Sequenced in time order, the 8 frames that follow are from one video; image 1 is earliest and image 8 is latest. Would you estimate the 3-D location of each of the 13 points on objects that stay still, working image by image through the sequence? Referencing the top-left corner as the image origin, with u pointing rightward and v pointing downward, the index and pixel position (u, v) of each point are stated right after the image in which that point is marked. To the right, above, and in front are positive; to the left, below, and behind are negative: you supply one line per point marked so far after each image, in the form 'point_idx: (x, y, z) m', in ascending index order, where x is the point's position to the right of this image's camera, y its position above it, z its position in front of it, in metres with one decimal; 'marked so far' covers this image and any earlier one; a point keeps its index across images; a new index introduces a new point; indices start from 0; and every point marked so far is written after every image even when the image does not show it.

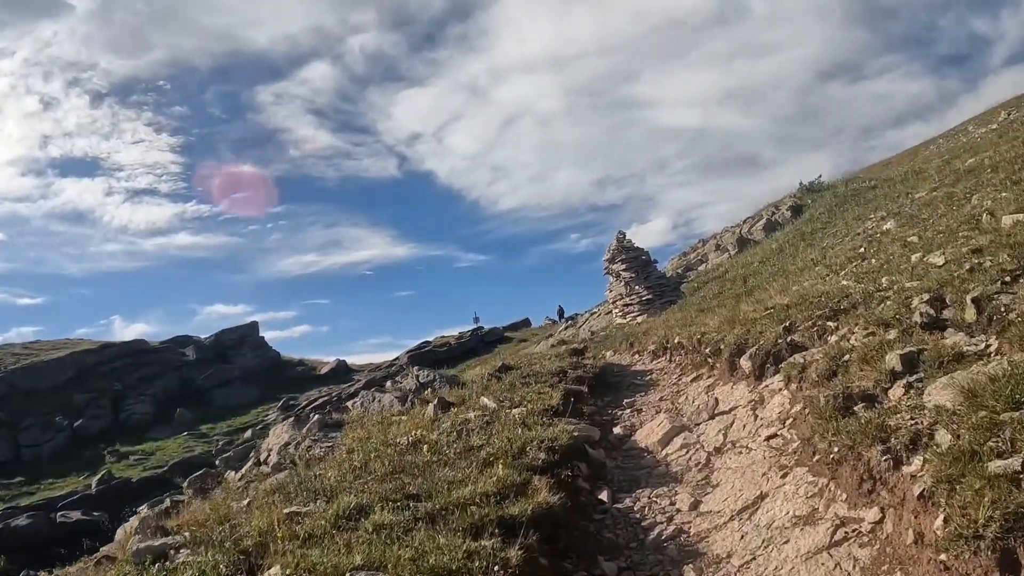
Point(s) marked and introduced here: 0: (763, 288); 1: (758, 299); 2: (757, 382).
0: (+7.5, -0.1, +18.9) m
1: (+6.2, -0.3, +15.9) m
2: (+3.8, -1.5, +9.8) m
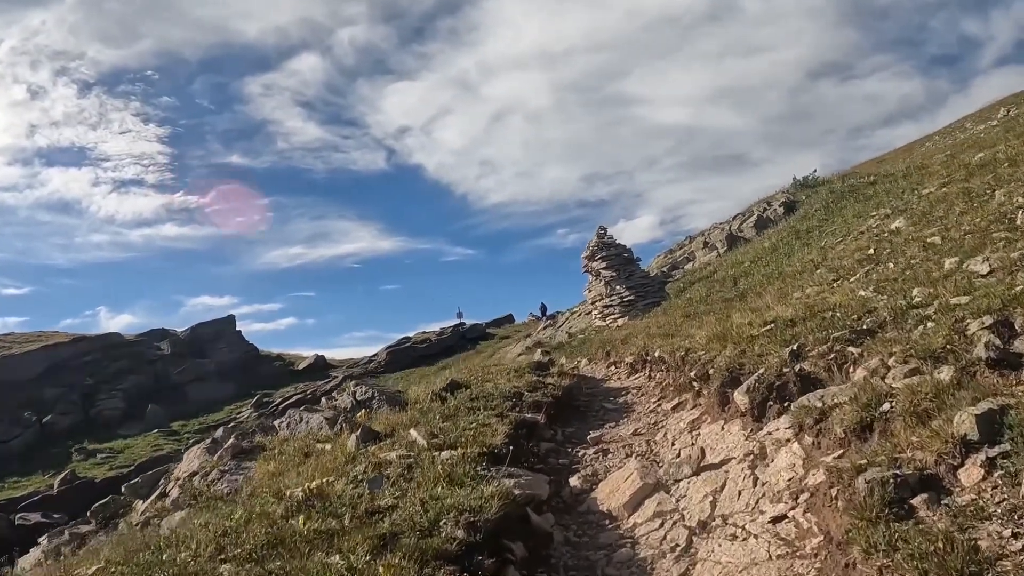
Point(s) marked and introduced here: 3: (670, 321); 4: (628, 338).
0: (+6.4, -0.2, +16.6) m
1: (+5.2, -0.5, +13.7) m
2: (+2.9, -1.6, +7.5) m
3: (+4.7, -1.0, +18.8) m
4: (+3.5, -1.5, +19.1) m
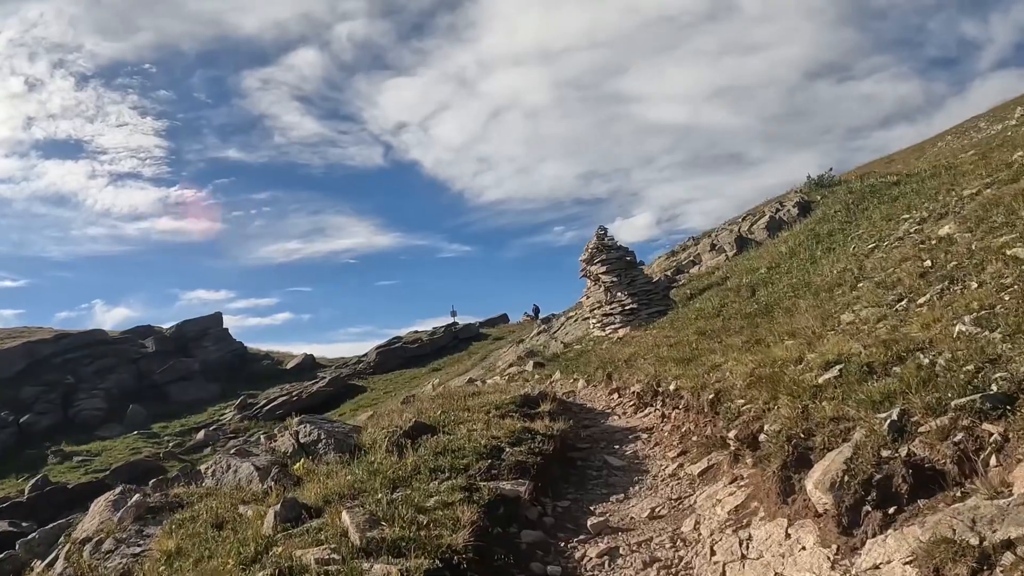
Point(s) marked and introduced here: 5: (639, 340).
0: (+6.1, -0.6, +14.0) m
1: (+4.9, -0.8, +11.1) m
2: (+2.6, -2.0, +4.9) m
3: (+4.3, -1.3, +16.2) m
4: (+3.1, -1.8, +16.5) m
5: (+4.0, -1.6, +20.0) m
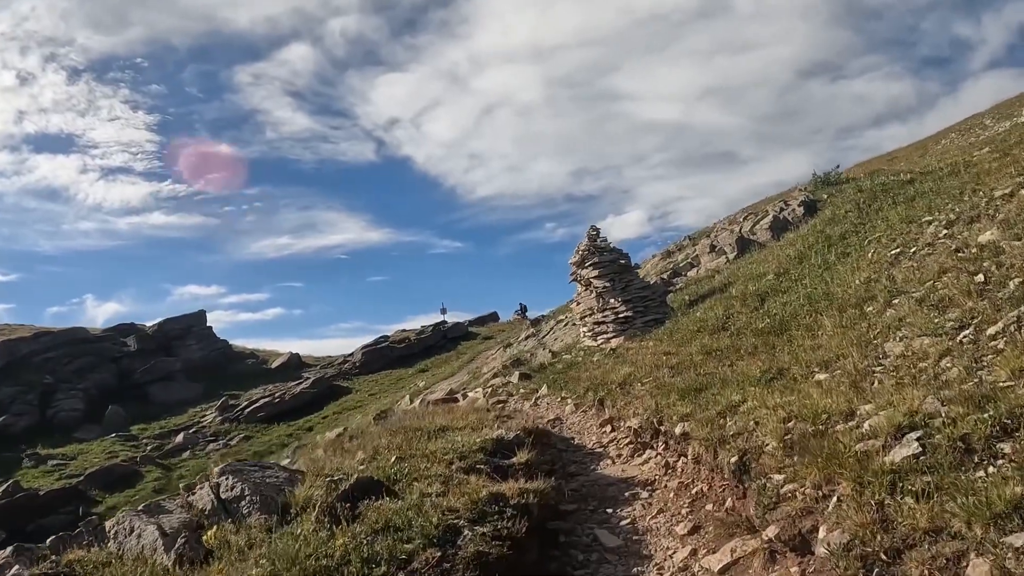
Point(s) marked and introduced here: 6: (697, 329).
0: (+5.6, -0.9, +12.0) m
1: (+4.4, -1.2, +9.0) m
2: (+2.2, -2.3, +2.8) m
3: (+3.8, -1.6, +14.1) m
4: (+2.6, -2.1, +14.4) m
5: (+3.5, -1.9, +17.9) m
6: (+5.3, -1.2, +18.2) m
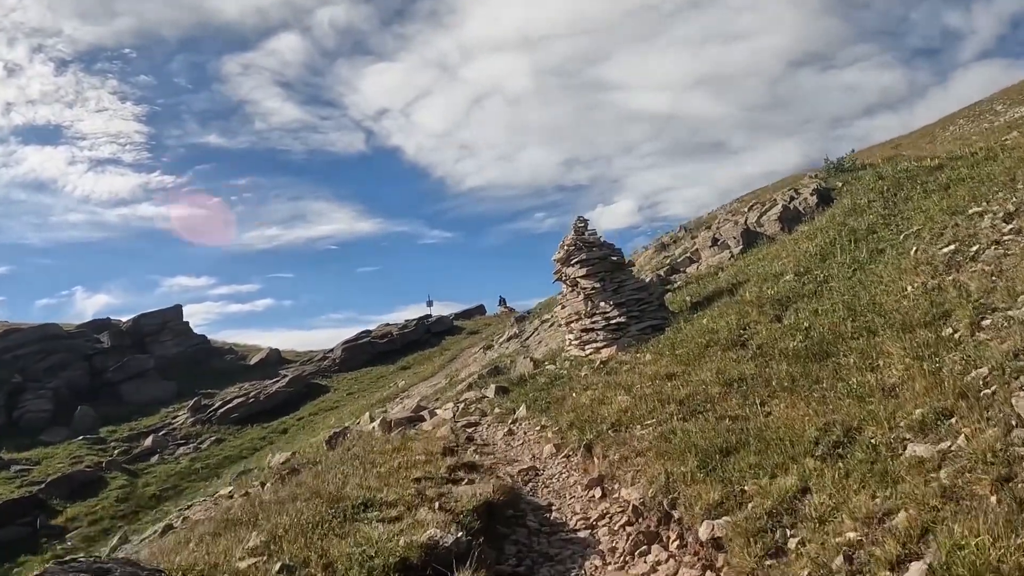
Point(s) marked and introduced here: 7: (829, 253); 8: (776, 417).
0: (+5.0, -1.1, +8.8) m
1: (+3.9, -1.4, +5.8) m
2: (+1.7, -2.7, -0.4) m
3: (+3.2, -1.8, +10.9) m
4: (+2.0, -2.3, +11.2) m
5: (+2.8, -2.0, +14.7) m
6: (+4.6, -1.3, +15.1) m
7: (+9.5, +1.1, +19.0) m
8: (+3.5, -1.6, +8.6) m
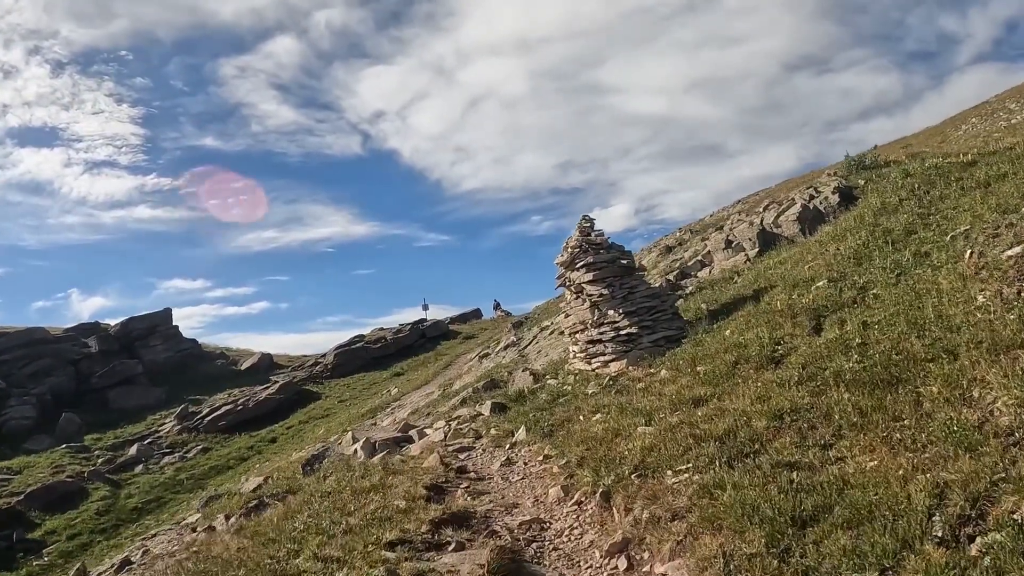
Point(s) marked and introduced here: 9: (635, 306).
0: (+5.0, -1.2, +6.8) m
1: (+3.9, -1.6, +3.8) m
2: (+1.8, -2.8, -2.4) m
3: (+3.2, -2.0, +8.9) m
4: (+2.0, -2.4, +9.2) m
5: (+2.8, -2.2, +12.7) m
6: (+4.6, -1.5, +13.1) m
7: (+9.4, +0.9, +17.1) m
8: (+3.5, -1.8, +6.6) m
9: (+3.6, -0.5, +18.4) m
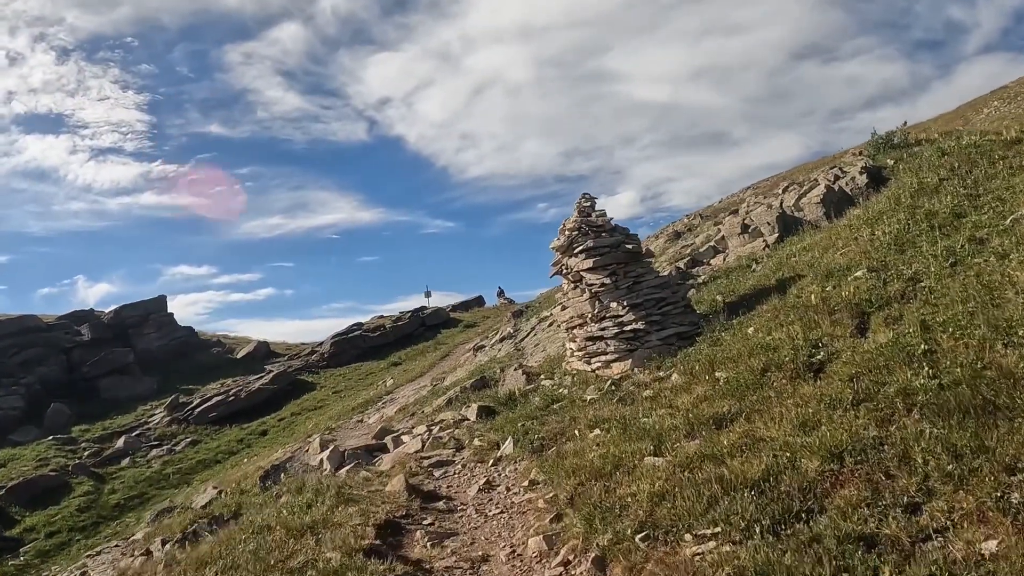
0: (+4.6, -1.2, +4.4) m
1: (+3.5, -1.6, +1.4) m
2: (+1.3, -2.9, -4.7) m
3: (+2.8, -1.9, +6.6) m
4: (+1.6, -2.3, +6.9) m
5: (+2.4, -2.0, +10.4) m
6: (+4.2, -1.3, +10.7) m
7: (+9.1, +1.1, +14.6) m
8: (+3.1, -1.7, +4.2) m
9: (+3.2, -0.2, +16.0) m
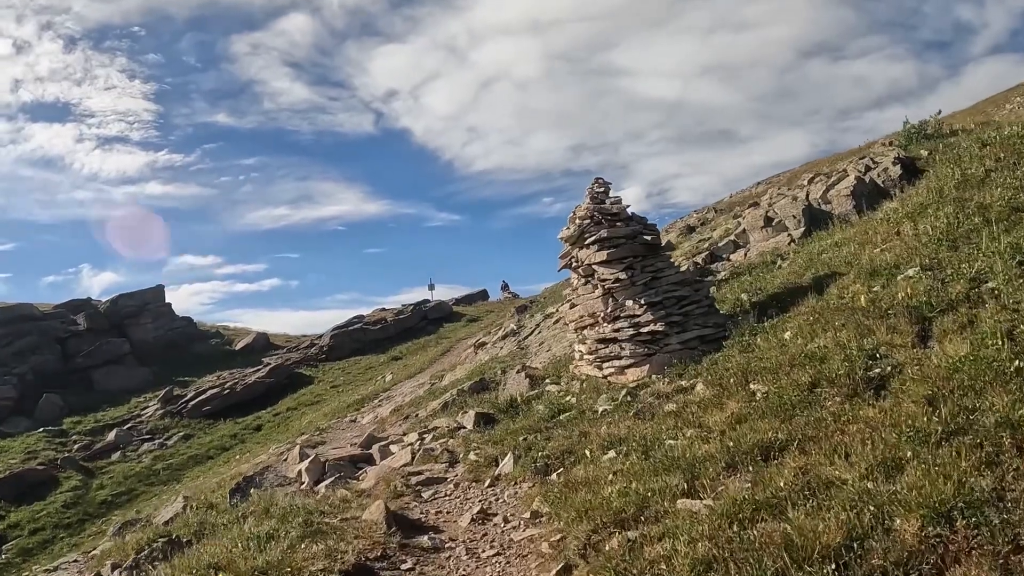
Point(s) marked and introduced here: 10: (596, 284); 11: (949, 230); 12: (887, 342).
0: (+4.6, -1.3, +2.7) m
1: (+3.4, -1.6, -0.3) m
2: (+1.2, -3.0, -6.4) m
3: (+2.8, -1.9, +4.8) m
4: (+1.6, -2.3, +5.1) m
5: (+2.4, -2.0, +8.6) m
6: (+4.2, -1.3, +8.9) m
7: (+9.2, +1.1, +12.8) m
8: (+3.1, -1.8, +2.5) m
9: (+3.3, -0.2, +14.2) m
10: (+2.0, +0.1, +15.1) m
11: (+9.8, +1.6, +14.4) m
12: (+5.5, -0.7, +9.4) m
